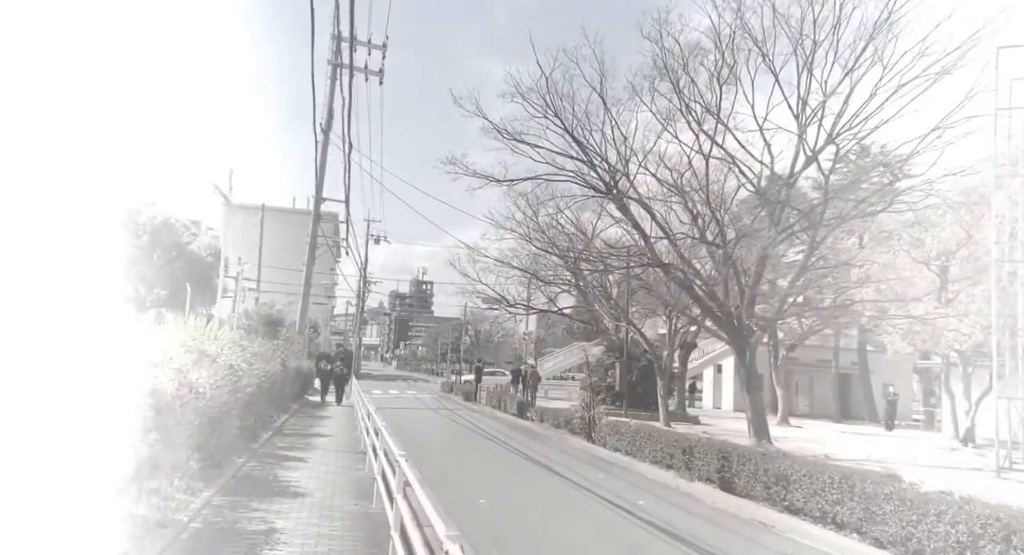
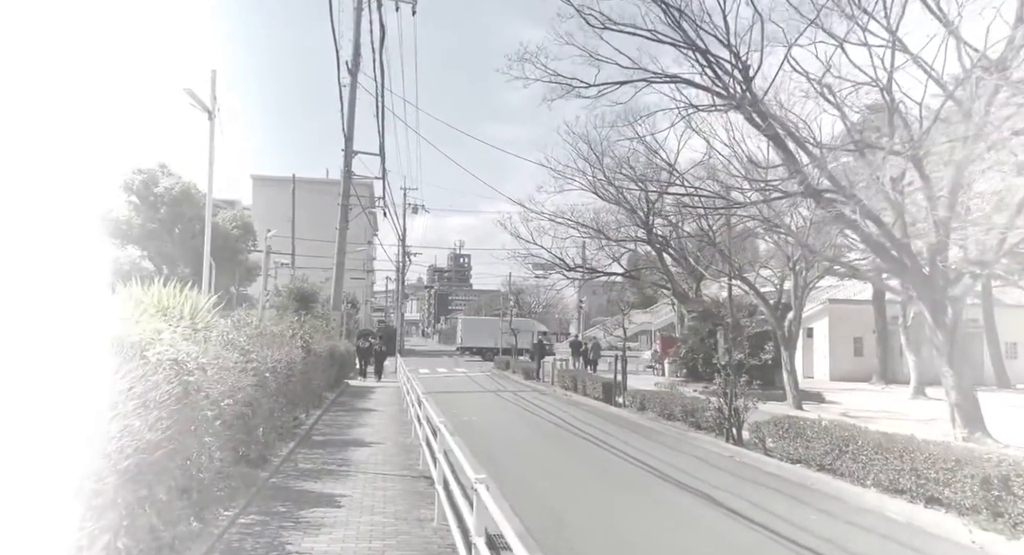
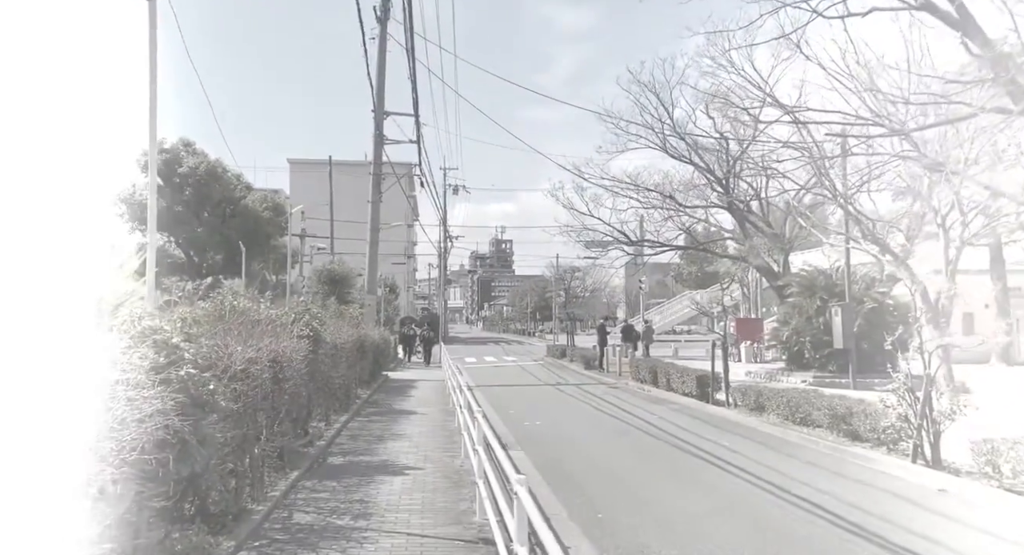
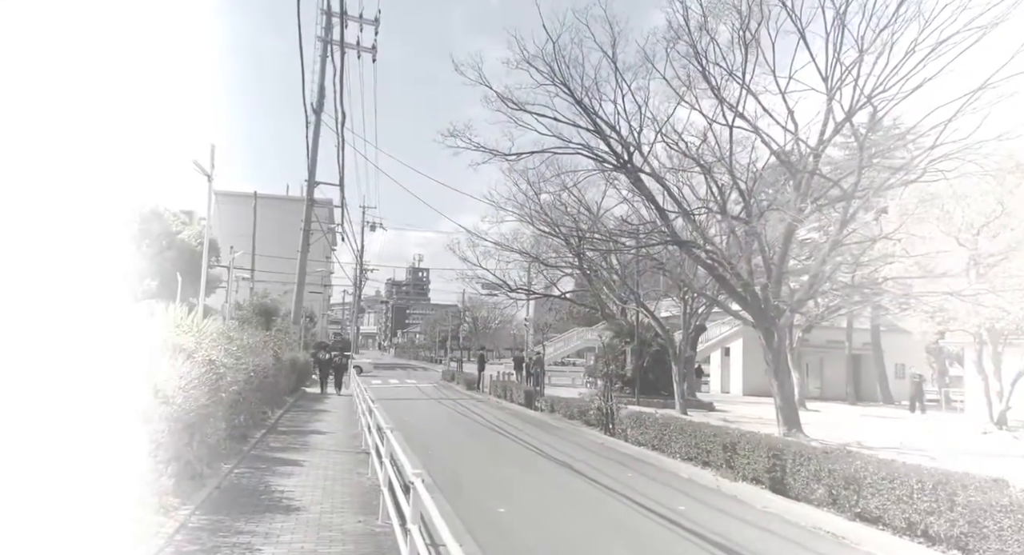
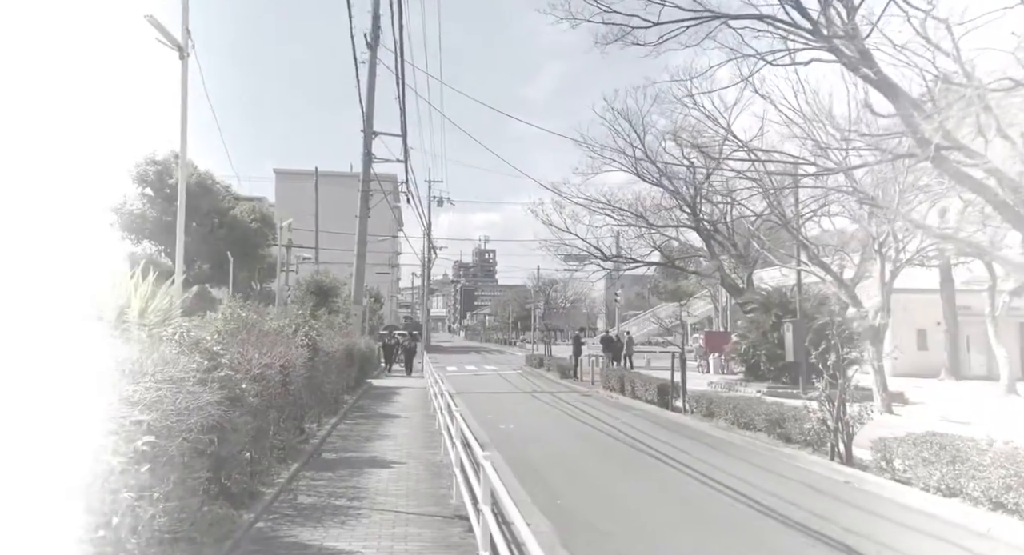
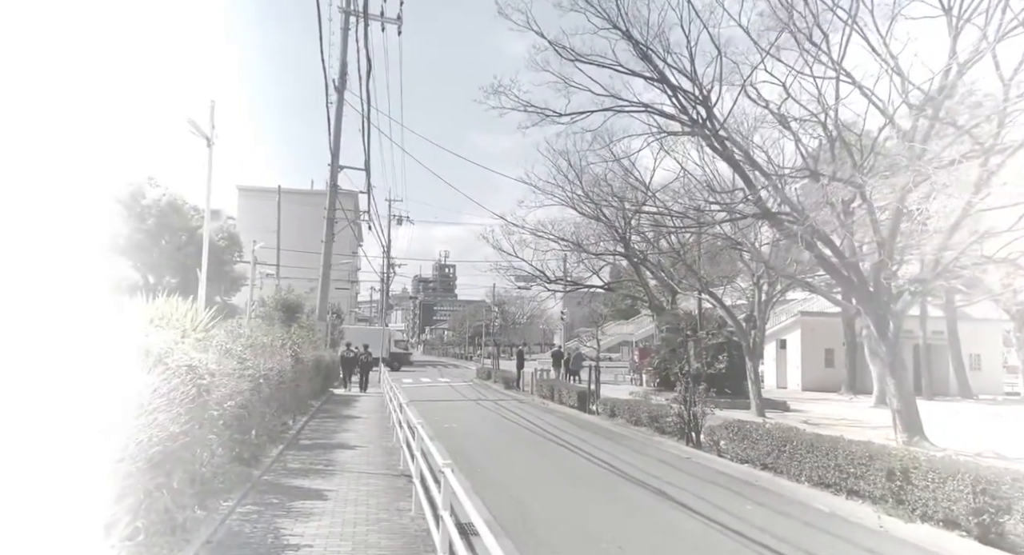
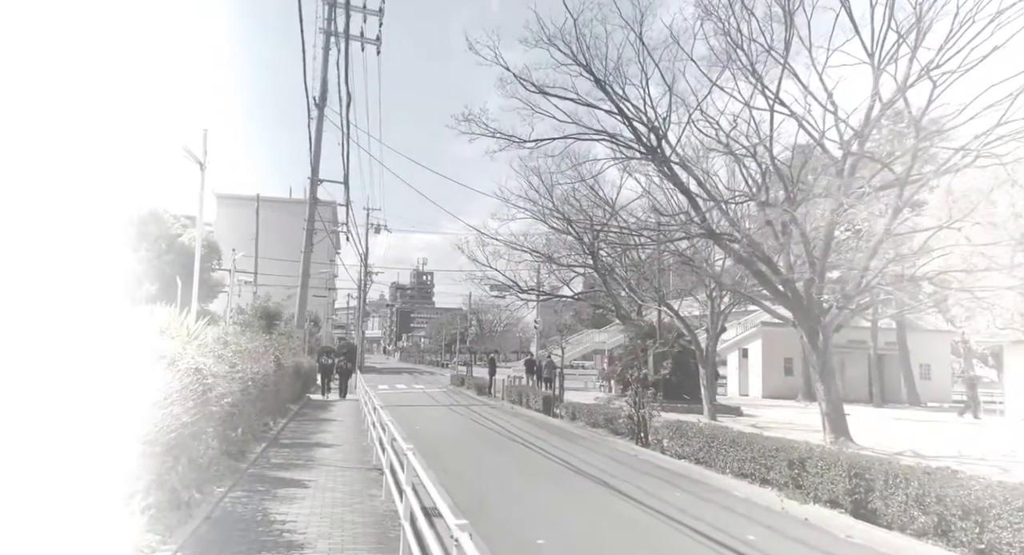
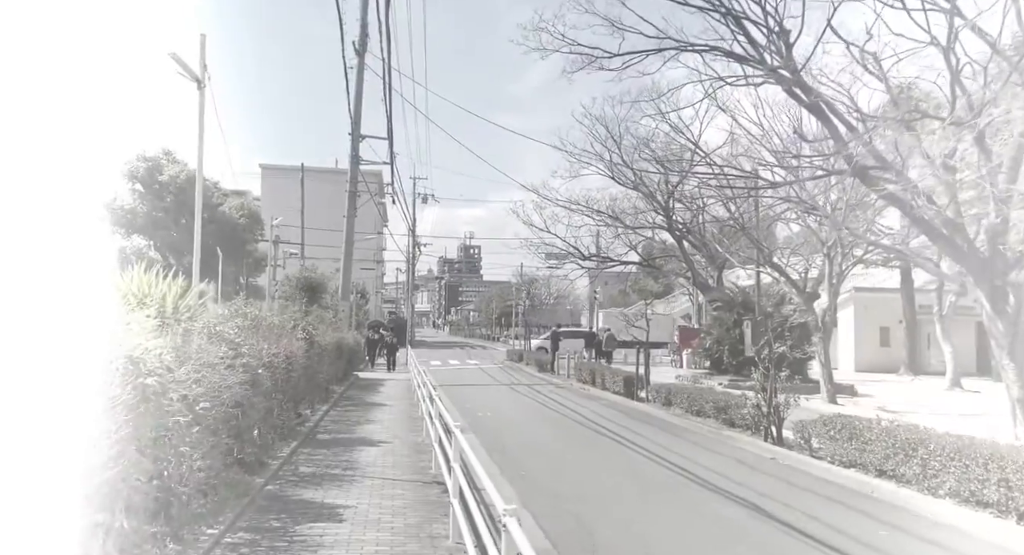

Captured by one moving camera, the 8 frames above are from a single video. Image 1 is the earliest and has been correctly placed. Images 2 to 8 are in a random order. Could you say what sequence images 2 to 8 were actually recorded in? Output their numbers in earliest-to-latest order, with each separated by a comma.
4, 7, 6, 2, 8, 5, 3
